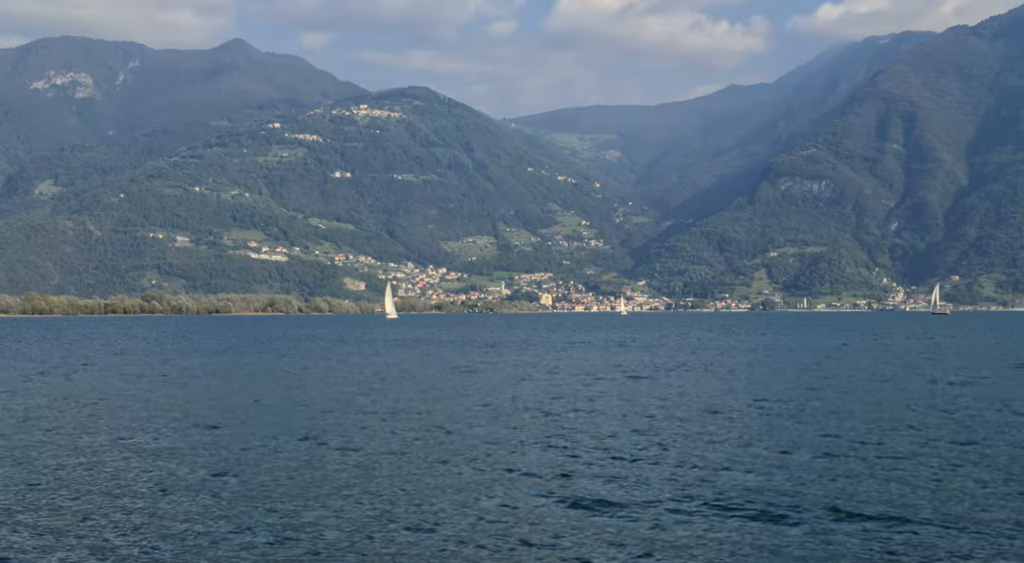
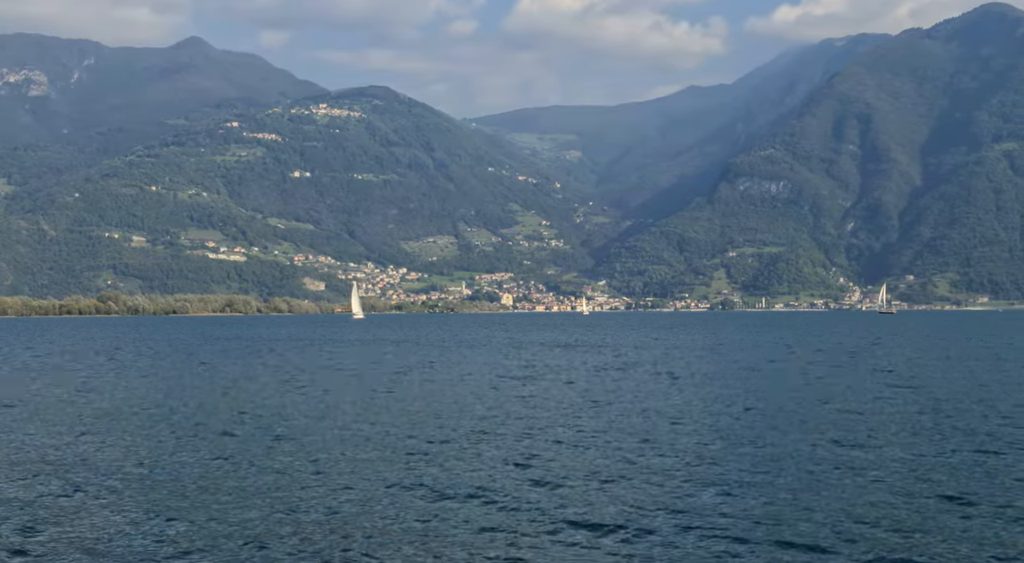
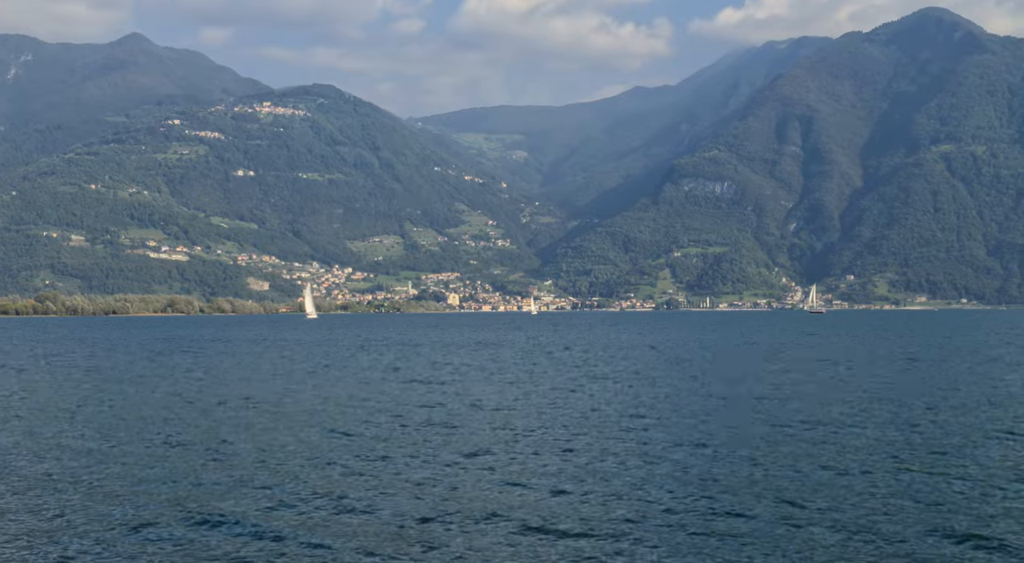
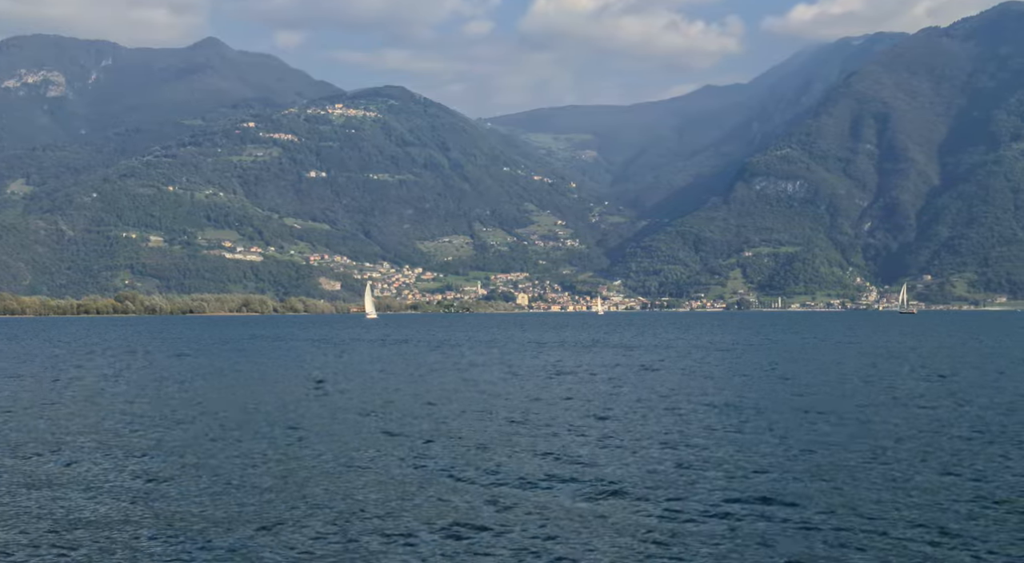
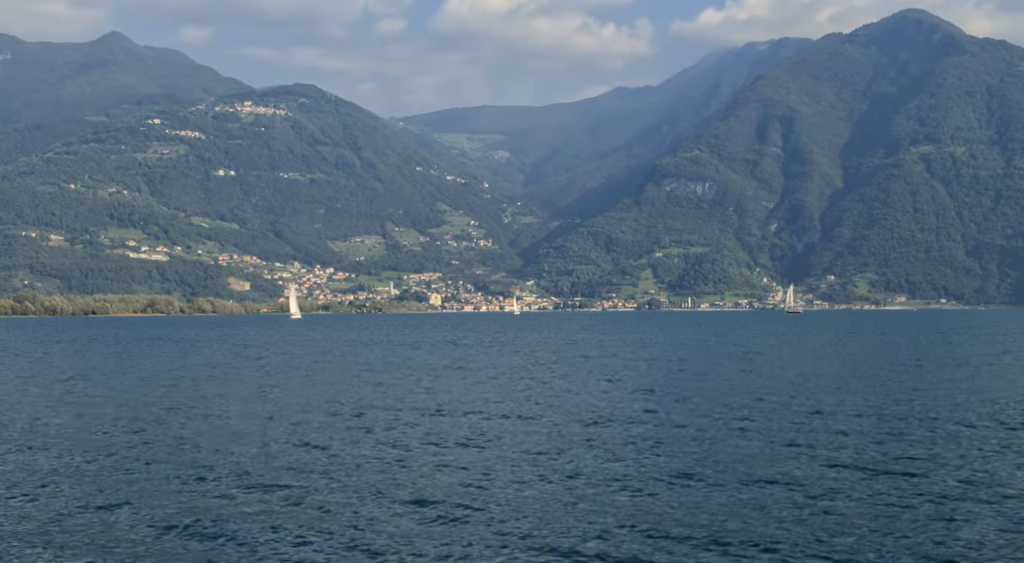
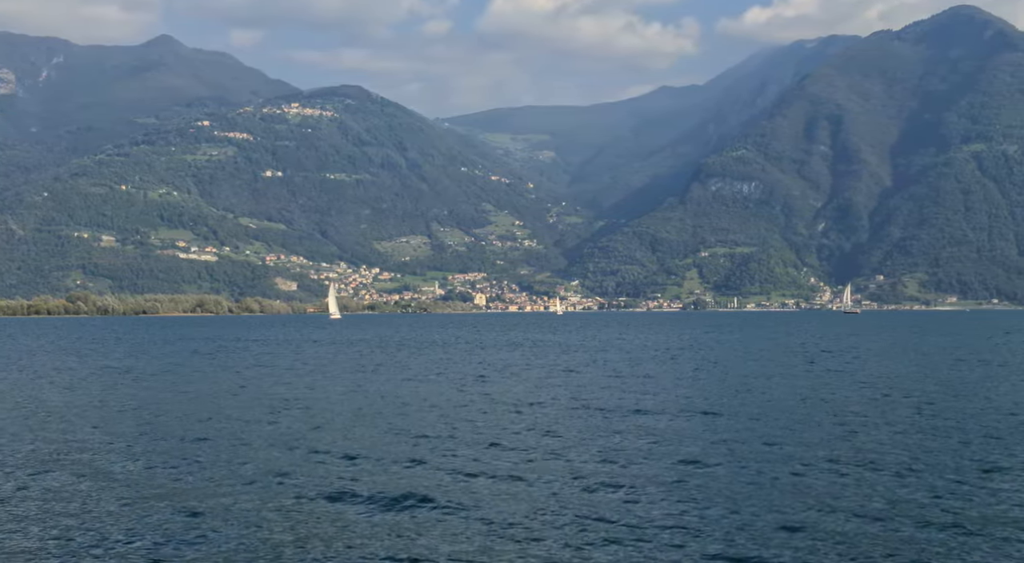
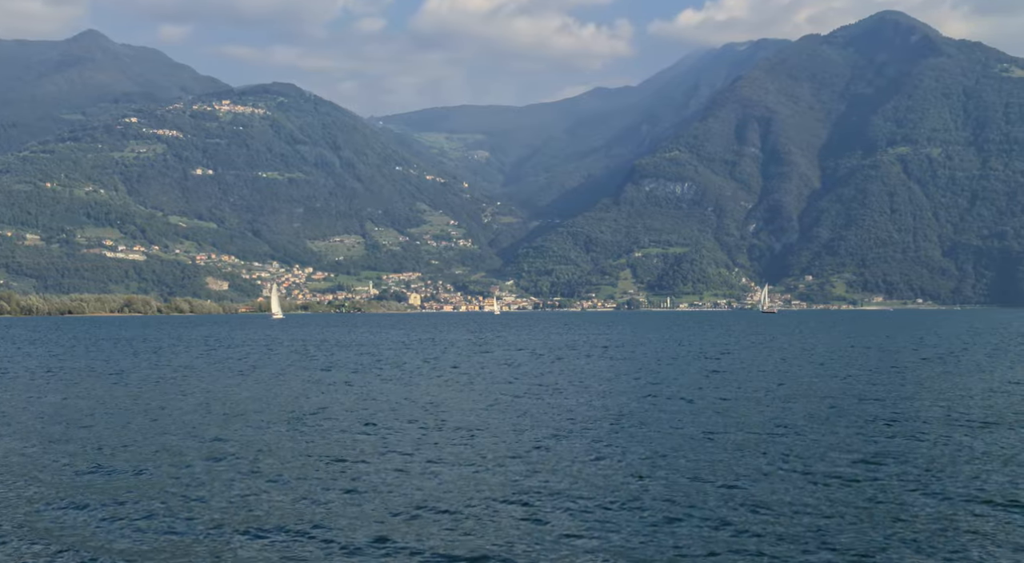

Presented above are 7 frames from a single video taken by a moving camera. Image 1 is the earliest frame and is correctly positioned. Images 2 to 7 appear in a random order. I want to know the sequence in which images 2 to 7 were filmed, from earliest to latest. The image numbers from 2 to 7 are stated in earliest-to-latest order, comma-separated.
4, 2, 6, 3, 5, 7
